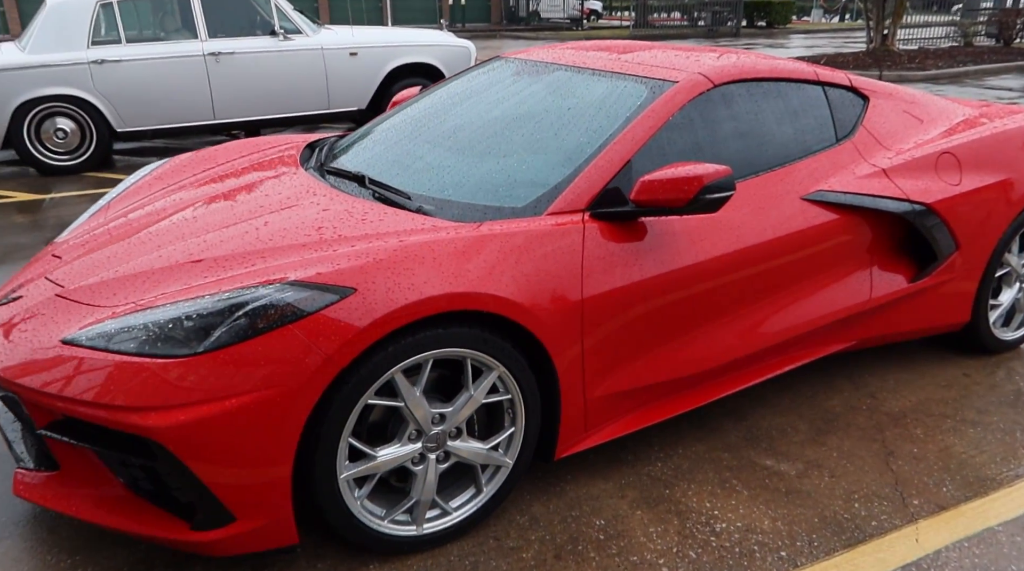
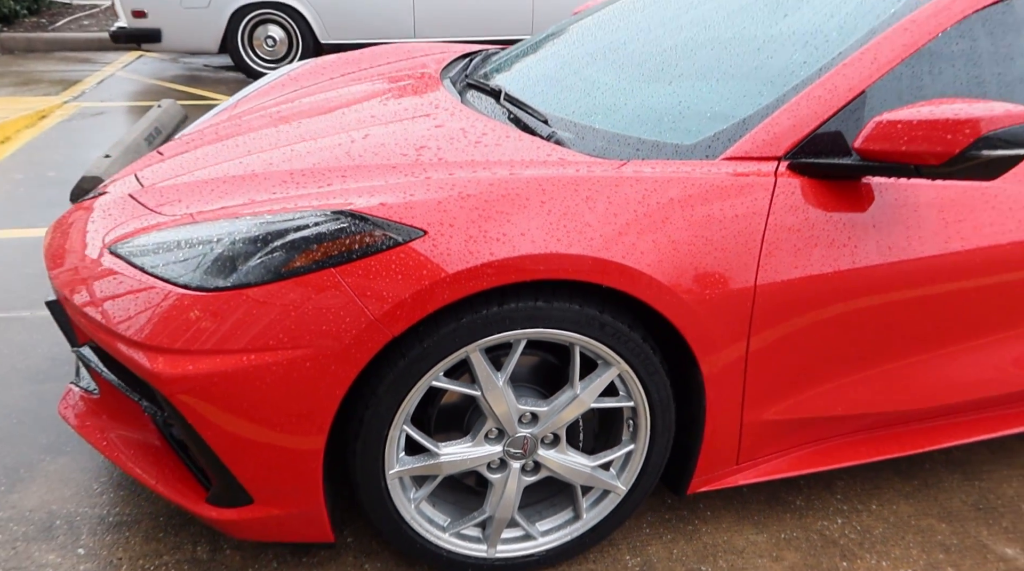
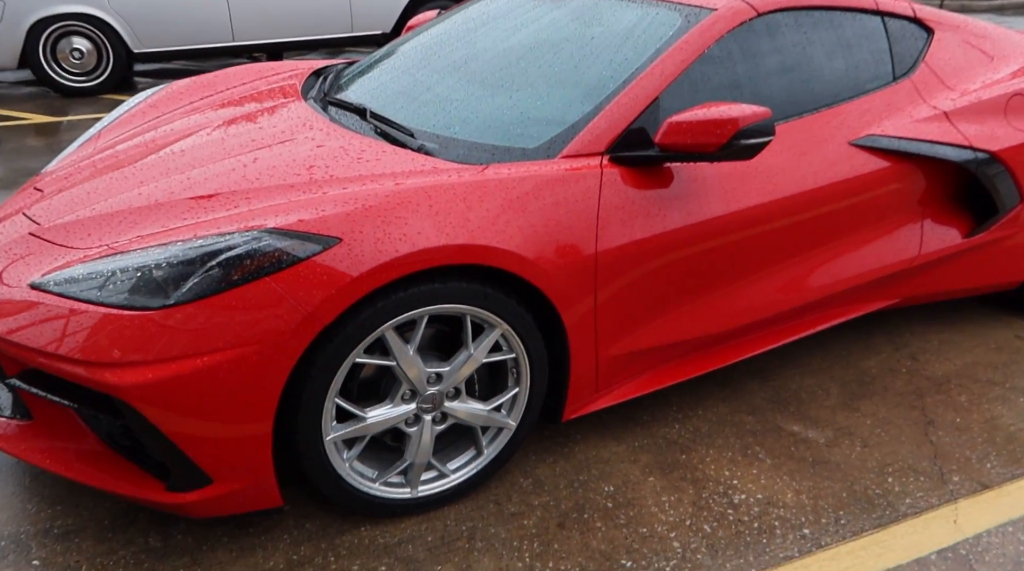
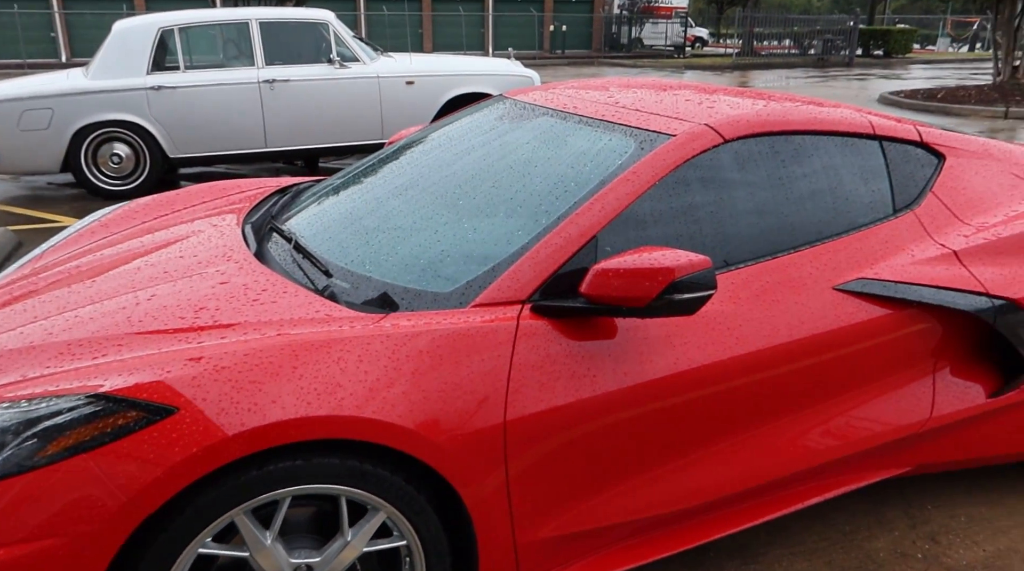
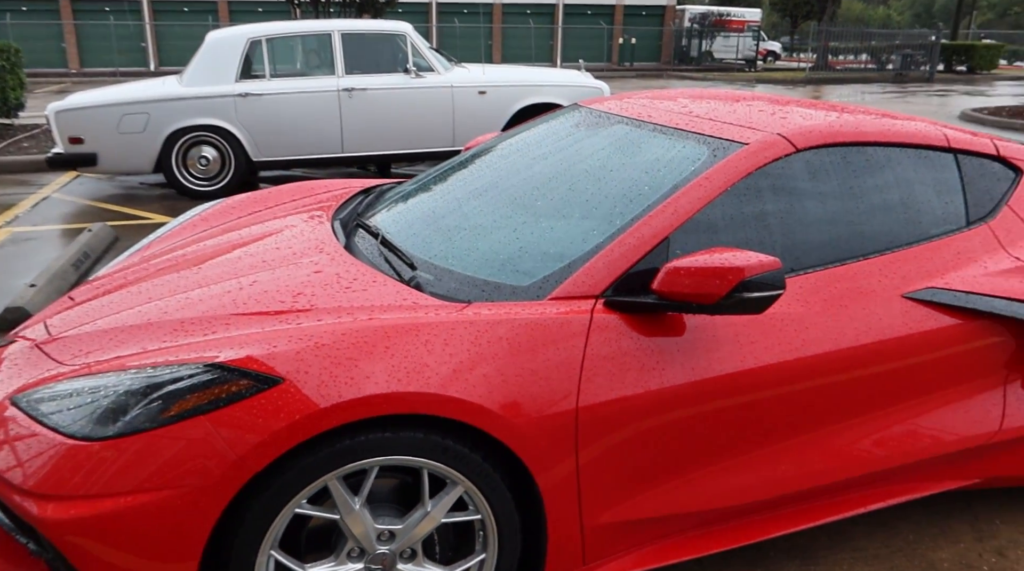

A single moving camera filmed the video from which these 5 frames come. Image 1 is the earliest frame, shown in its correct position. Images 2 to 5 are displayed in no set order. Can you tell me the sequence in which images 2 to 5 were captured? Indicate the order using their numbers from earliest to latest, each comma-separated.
3, 2, 5, 4
